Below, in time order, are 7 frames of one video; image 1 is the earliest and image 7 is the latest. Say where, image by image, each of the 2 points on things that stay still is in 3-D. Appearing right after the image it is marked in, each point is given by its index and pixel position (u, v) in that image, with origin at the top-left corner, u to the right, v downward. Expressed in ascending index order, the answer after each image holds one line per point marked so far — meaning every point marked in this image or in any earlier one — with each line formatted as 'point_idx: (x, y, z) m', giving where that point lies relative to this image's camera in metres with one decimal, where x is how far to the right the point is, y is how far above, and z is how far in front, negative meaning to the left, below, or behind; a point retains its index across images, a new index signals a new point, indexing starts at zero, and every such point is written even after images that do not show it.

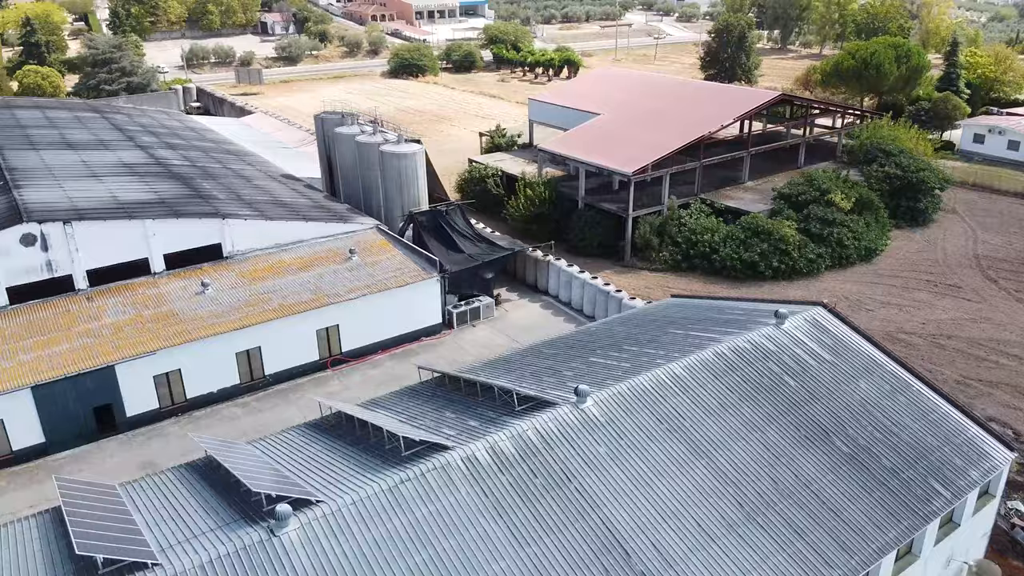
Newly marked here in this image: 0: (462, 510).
0: (-0.7, -2.9, +11.5) m
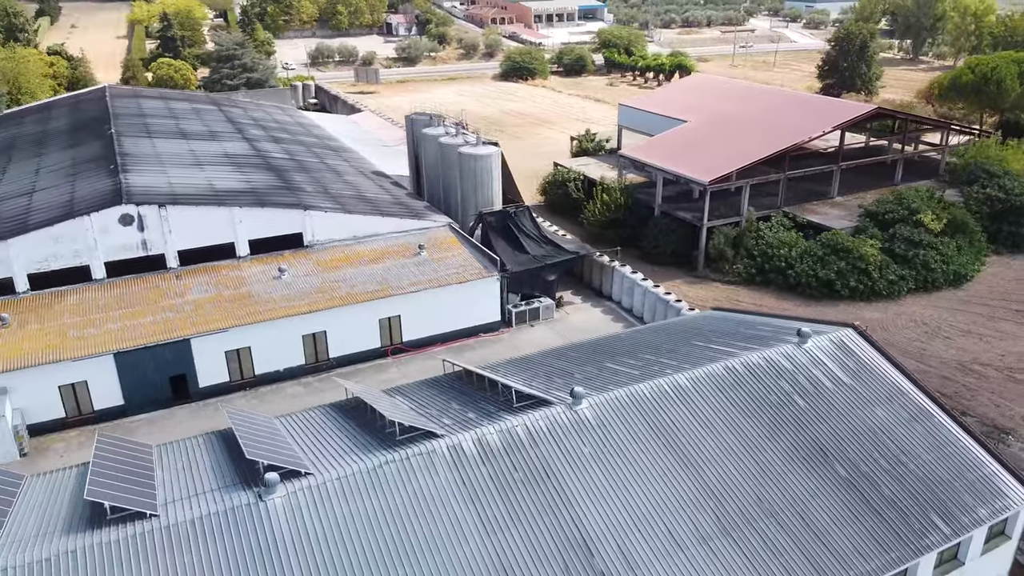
0: (-1.1, -2.9, +12.1) m
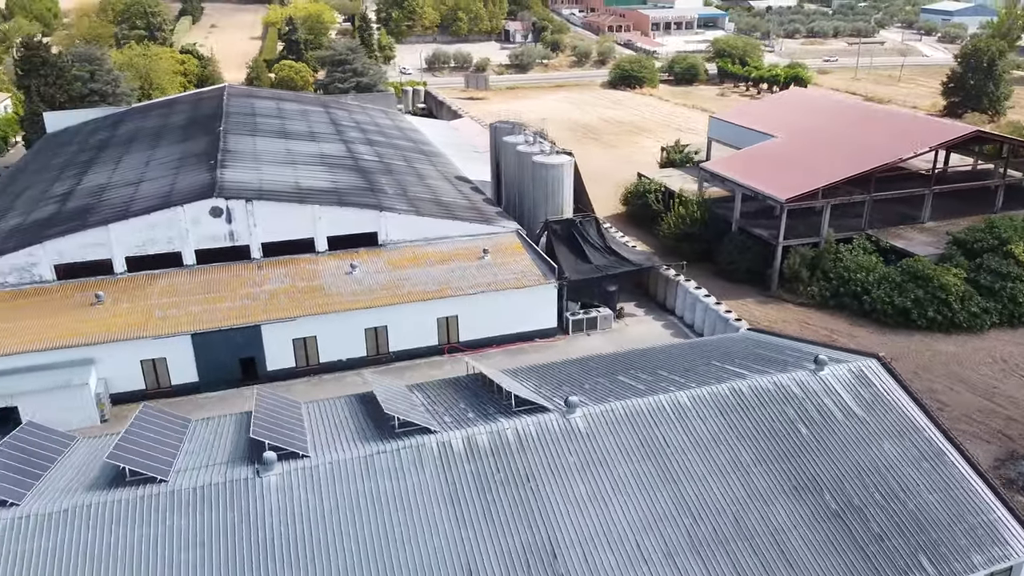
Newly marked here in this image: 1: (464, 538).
0: (-1.4, -2.9, +12.9) m
1: (-0.7, -3.5, +12.2) m
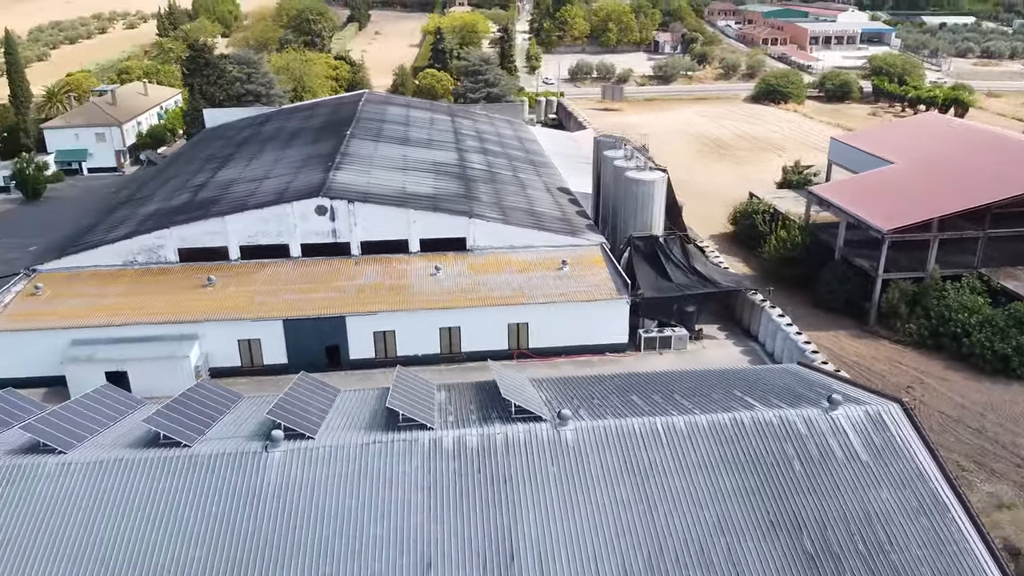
0: (-1.7, -3.0, +13.9) m
1: (-1.2, -3.7, +13.1) m
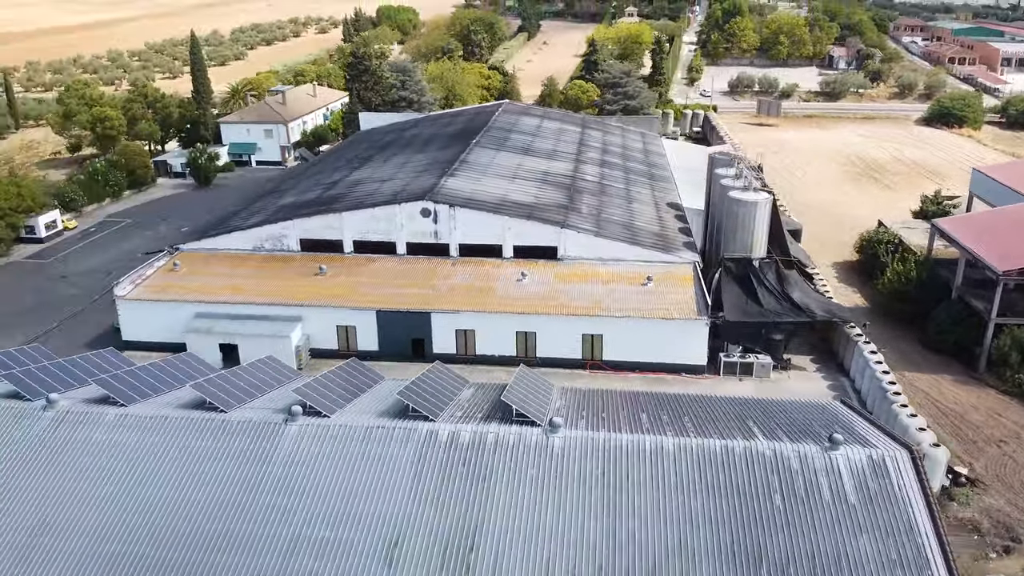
0: (-2.0, -3.1, +15.1) m
1: (-1.7, -3.7, +14.3) m
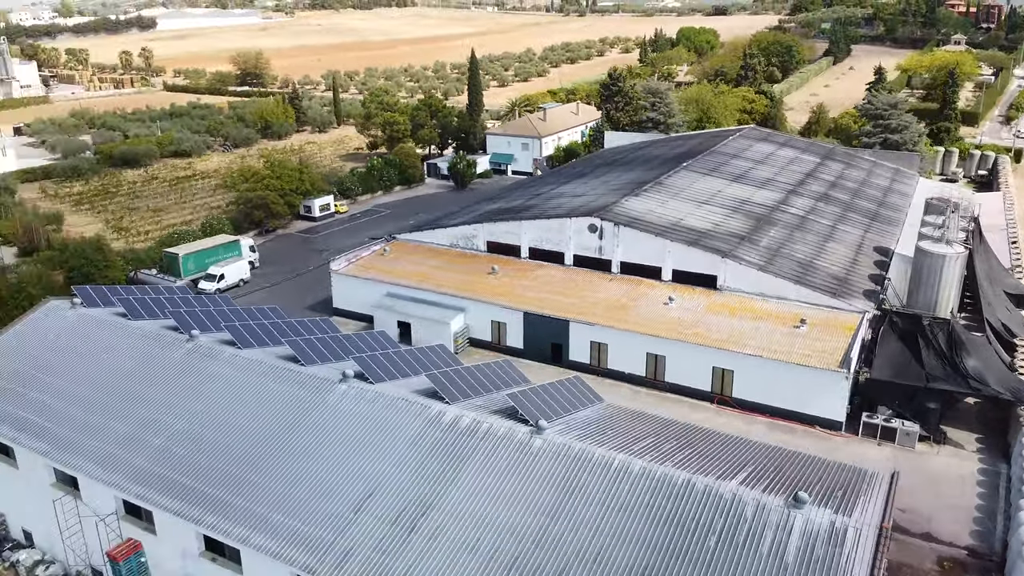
0: (-2.2, -2.9, +17.4) m
1: (-2.3, -3.6, +16.5) m
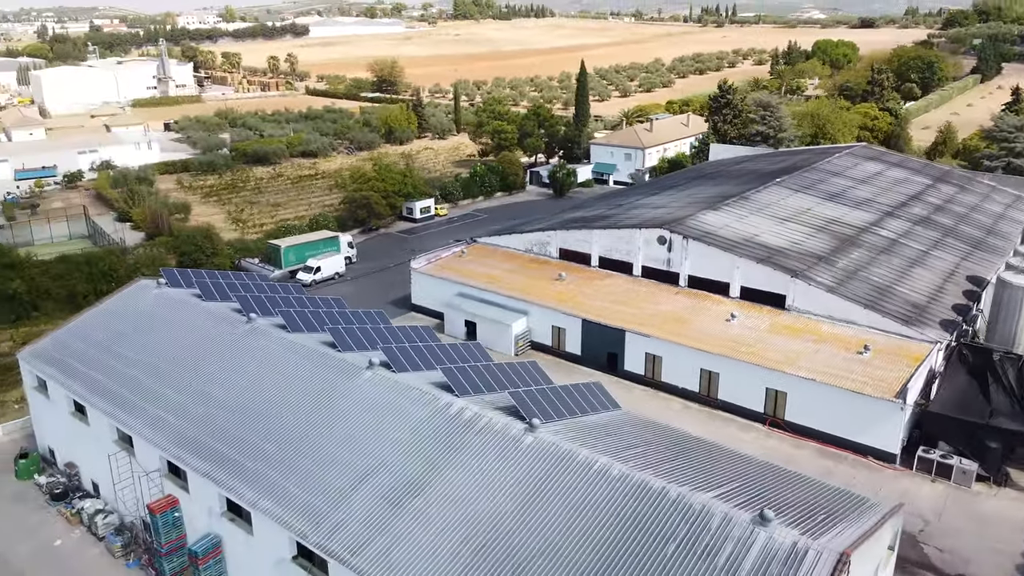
0: (-2.1, -2.8, +18.5) m
1: (-2.4, -3.5, +17.6) m
